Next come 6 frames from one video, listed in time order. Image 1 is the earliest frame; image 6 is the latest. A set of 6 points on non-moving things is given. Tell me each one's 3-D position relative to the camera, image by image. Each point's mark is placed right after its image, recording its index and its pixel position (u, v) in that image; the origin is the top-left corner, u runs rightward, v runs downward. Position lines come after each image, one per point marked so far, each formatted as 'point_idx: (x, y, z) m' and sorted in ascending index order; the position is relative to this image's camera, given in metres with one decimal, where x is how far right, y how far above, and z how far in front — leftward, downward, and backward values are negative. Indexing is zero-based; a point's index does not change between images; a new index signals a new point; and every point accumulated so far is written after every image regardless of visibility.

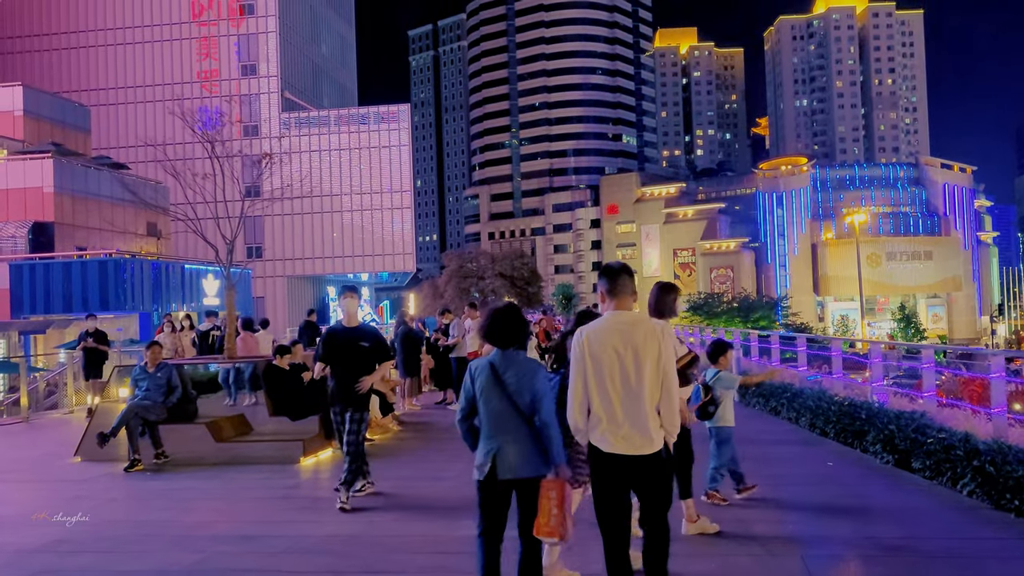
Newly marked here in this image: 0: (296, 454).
0: (-2.5, -1.9, +9.5) m
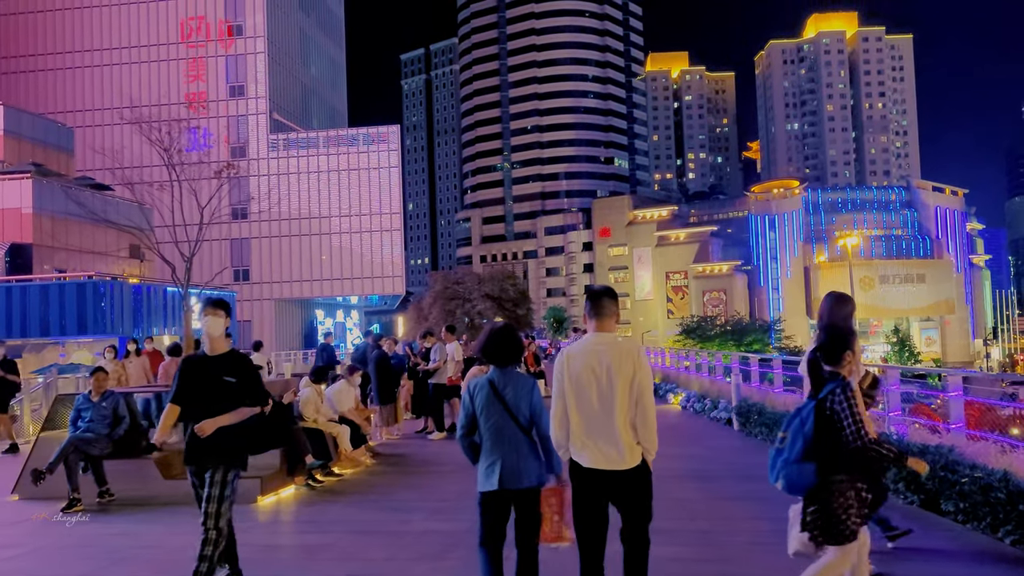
0: (-2.7, -2.1, +8.6) m
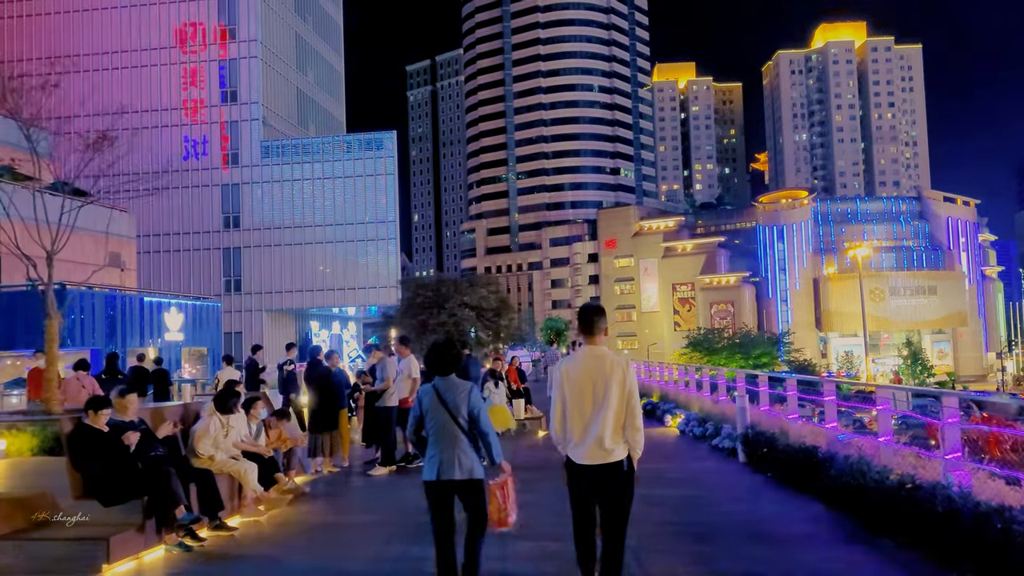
0: (-3.2, -2.1, +6.5) m
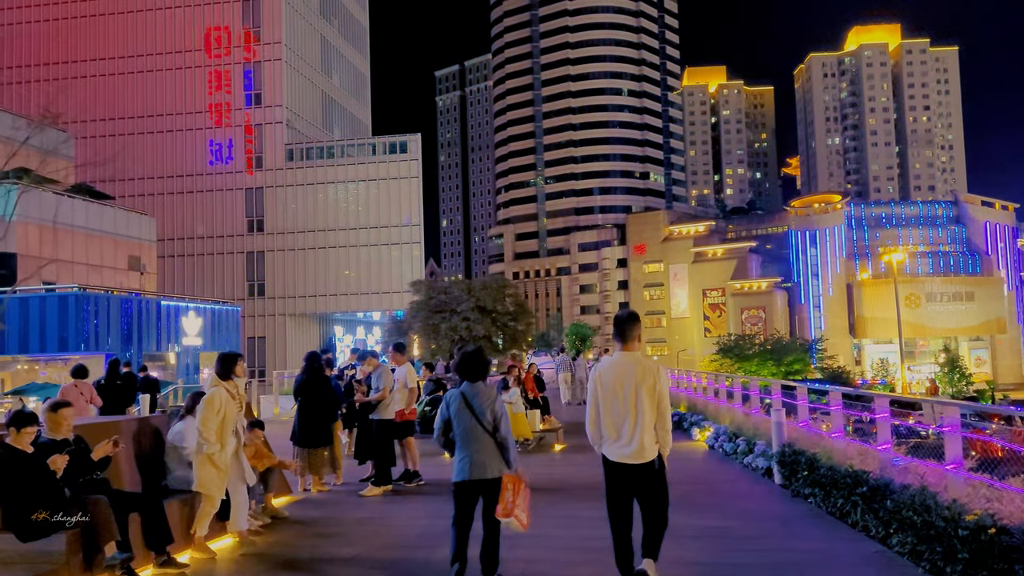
0: (-3.3, -2.1, +5.5) m
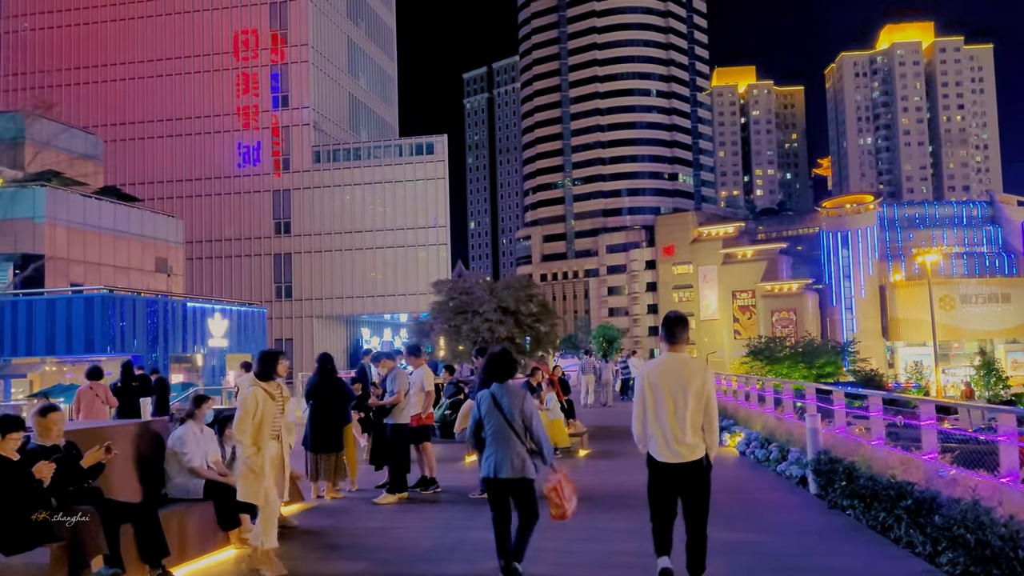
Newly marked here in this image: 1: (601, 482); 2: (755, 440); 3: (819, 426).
0: (-3.2, -2.1, +5.1) m
1: (+1.2, -2.6, +11.4) m
2: (+3.9, -2.4, +13.5) m
3: (+3.9, -1.8, +10.7) m
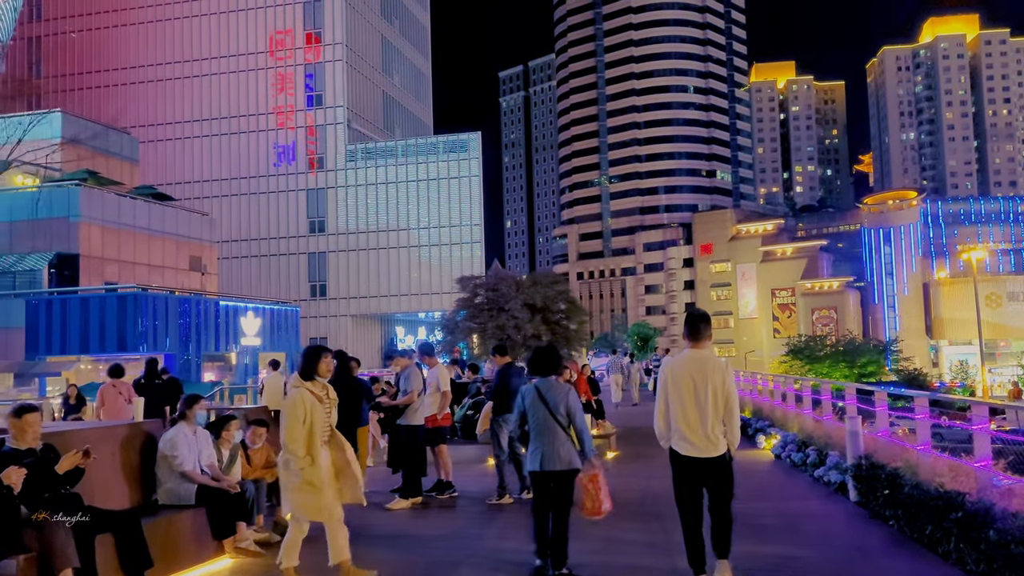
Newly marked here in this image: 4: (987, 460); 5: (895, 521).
0: (-3.2, -2.0, +4.8) m
1: (+1.5, -2.6, +10.9) m
2: (+4.3, -2.4, +12.8) m
3: (+4.2, -1.7, +10.1) m
4: (+4.1, -1.5, +7.3) m
5: (+3.5, -2.1, +7.6) m
